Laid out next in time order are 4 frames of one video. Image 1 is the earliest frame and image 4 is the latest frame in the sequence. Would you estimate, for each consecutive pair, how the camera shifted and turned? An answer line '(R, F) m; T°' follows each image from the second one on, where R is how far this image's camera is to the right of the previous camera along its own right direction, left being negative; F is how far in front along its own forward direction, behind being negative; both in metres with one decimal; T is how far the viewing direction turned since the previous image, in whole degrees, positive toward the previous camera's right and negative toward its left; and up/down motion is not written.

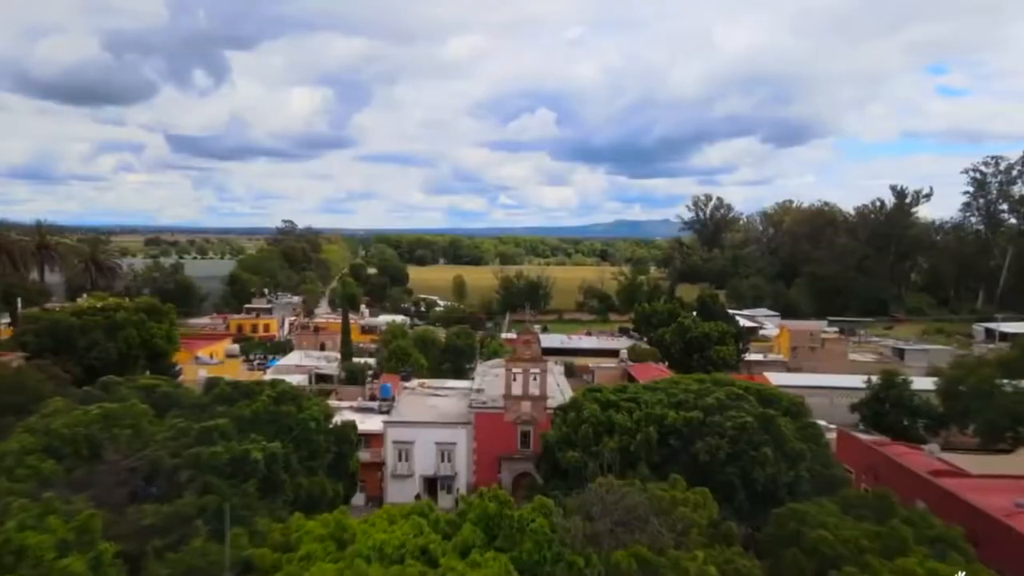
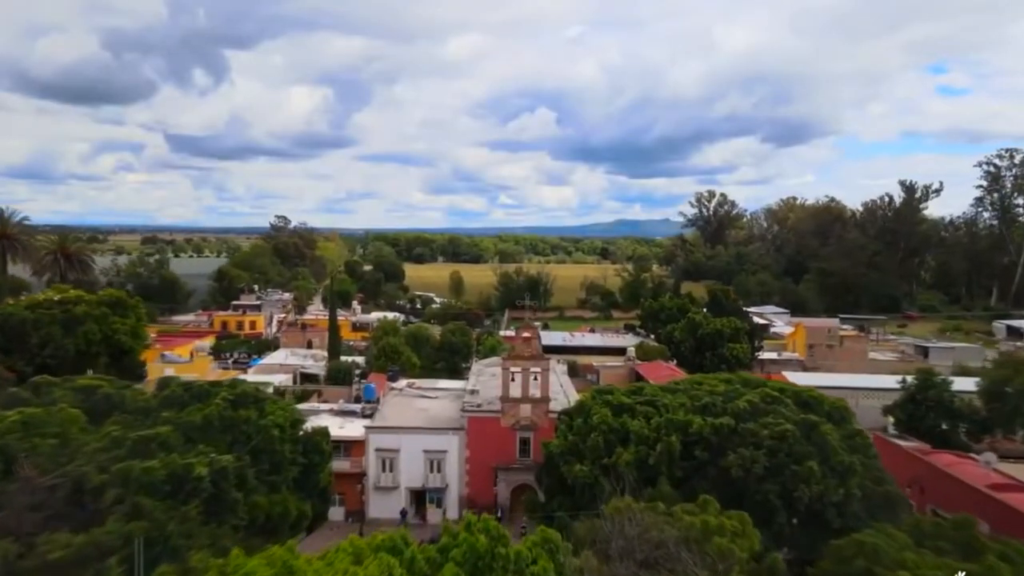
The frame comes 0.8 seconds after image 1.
(+0.1, +3.5) m; 0°
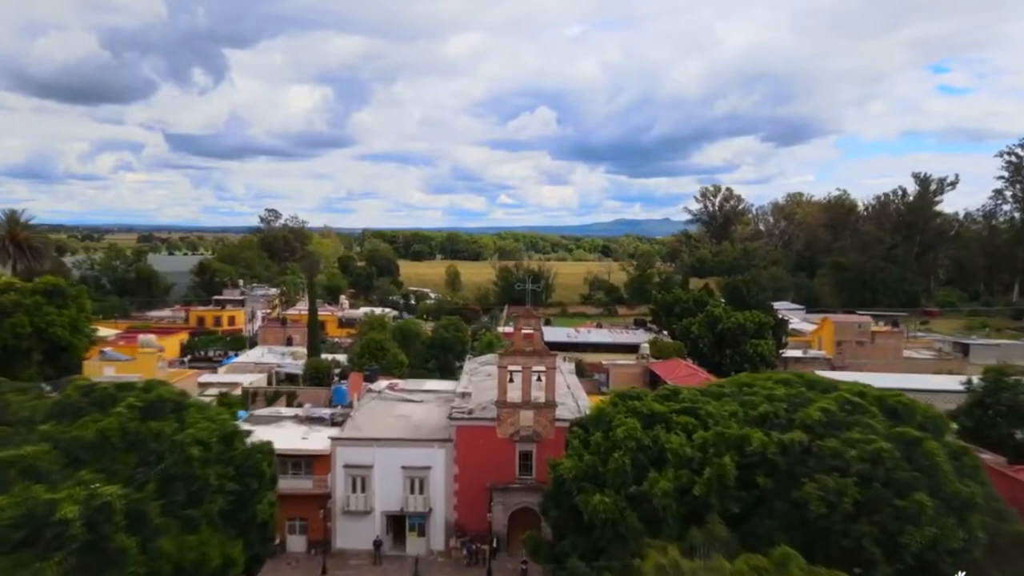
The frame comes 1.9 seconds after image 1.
(0.0, +5.0) m; 0°
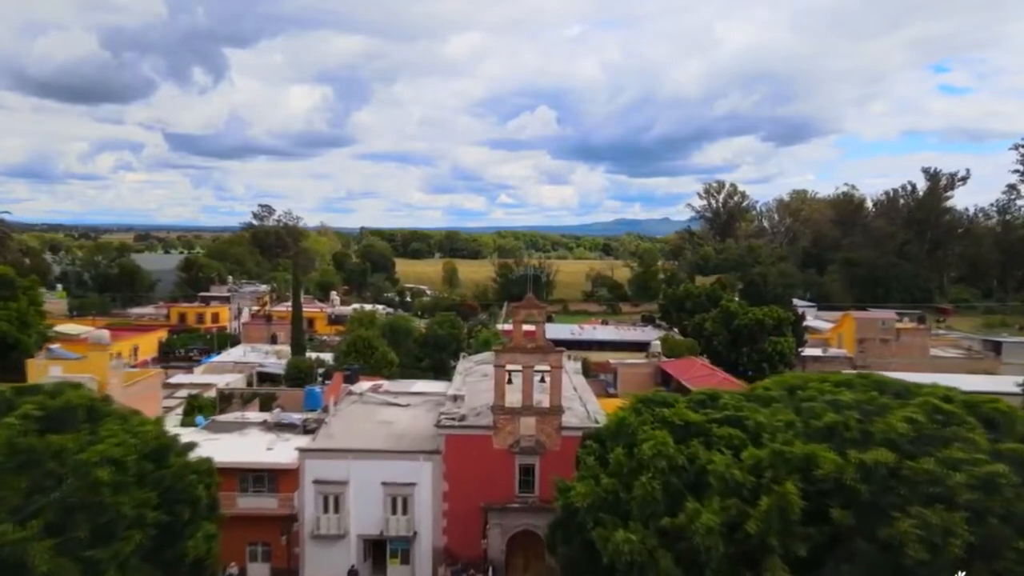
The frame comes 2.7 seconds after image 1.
(0.0, +3.4) m; 0°
